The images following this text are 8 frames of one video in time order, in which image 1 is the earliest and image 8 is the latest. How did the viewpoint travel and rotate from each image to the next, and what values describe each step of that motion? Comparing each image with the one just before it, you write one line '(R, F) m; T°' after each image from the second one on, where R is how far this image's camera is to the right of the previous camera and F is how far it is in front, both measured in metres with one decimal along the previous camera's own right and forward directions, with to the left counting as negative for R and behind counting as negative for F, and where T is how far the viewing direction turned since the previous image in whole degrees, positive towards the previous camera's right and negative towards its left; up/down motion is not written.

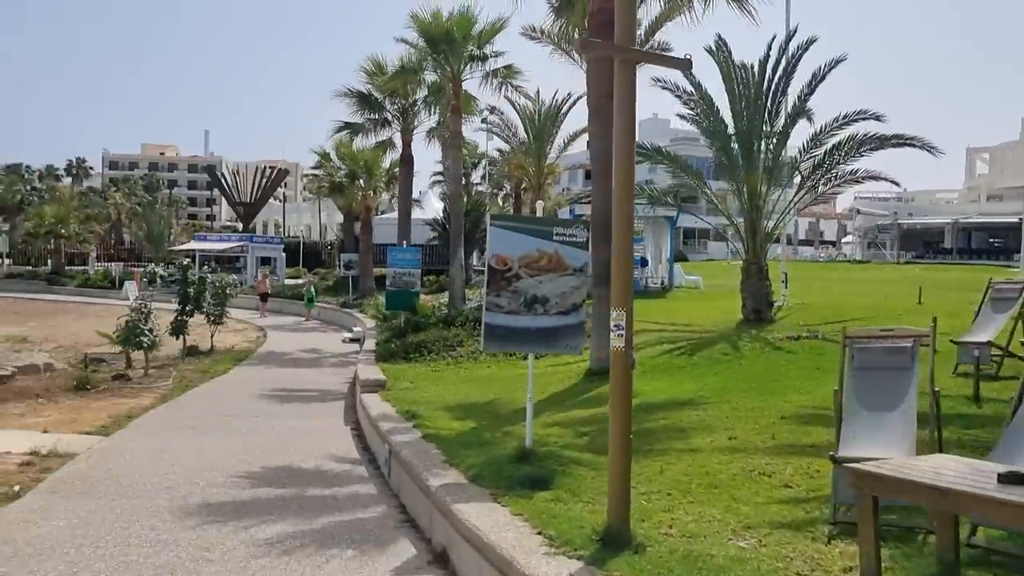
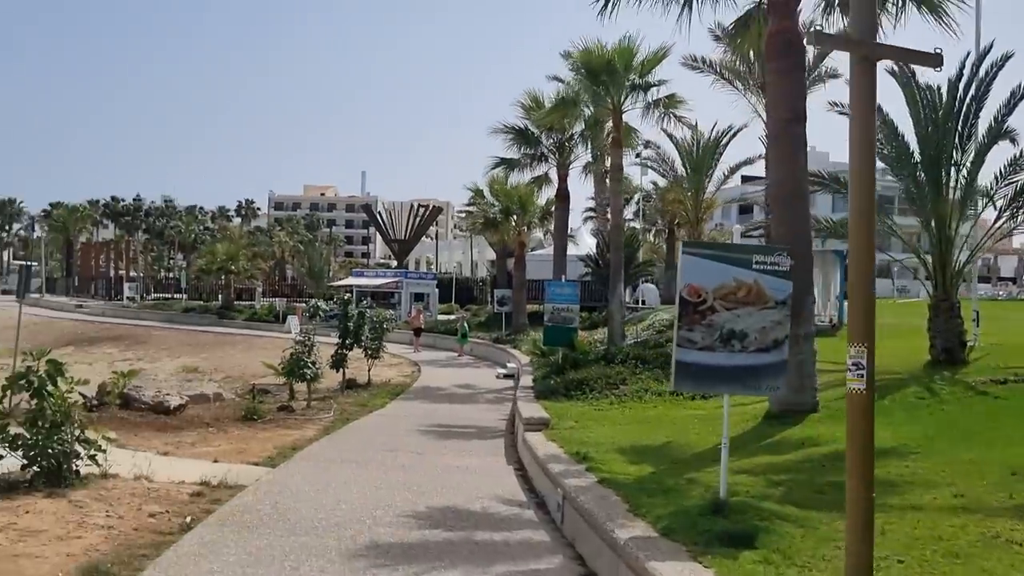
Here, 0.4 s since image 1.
(-0.3, +0.5) m; -9°
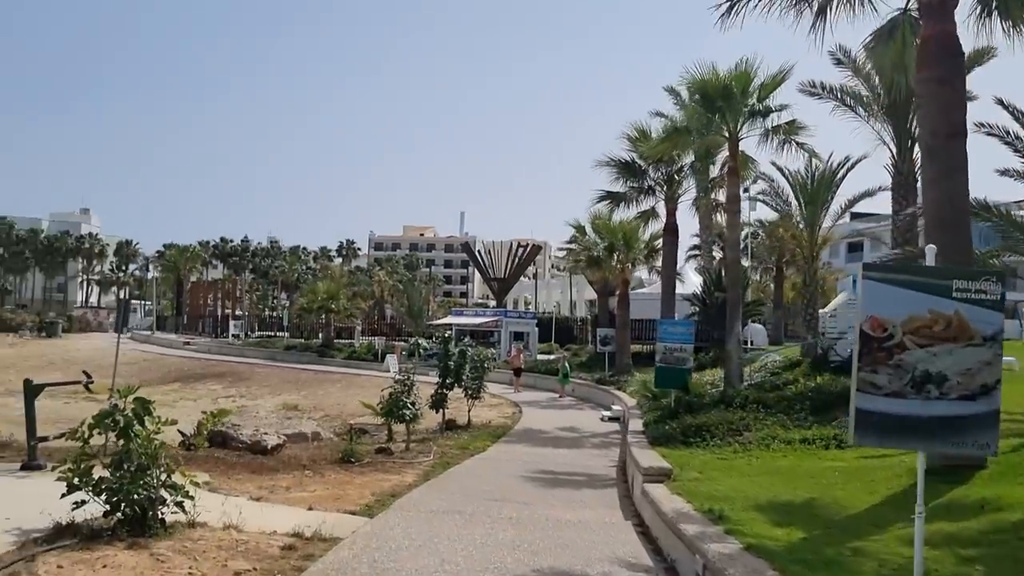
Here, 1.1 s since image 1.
(-0.2, +0.9) m; -6°
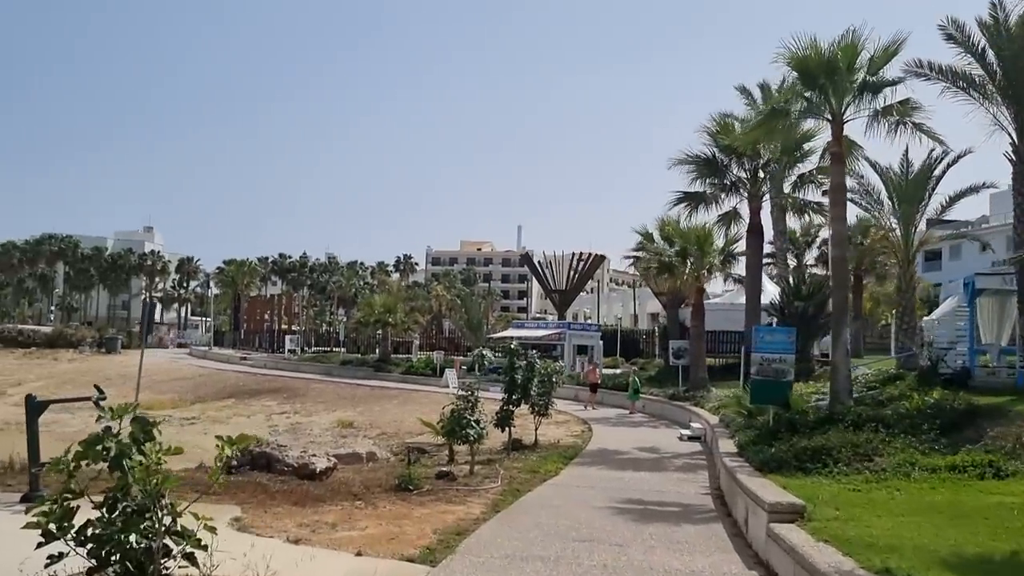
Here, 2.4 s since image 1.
(-0.3, +1.9) m; -3°
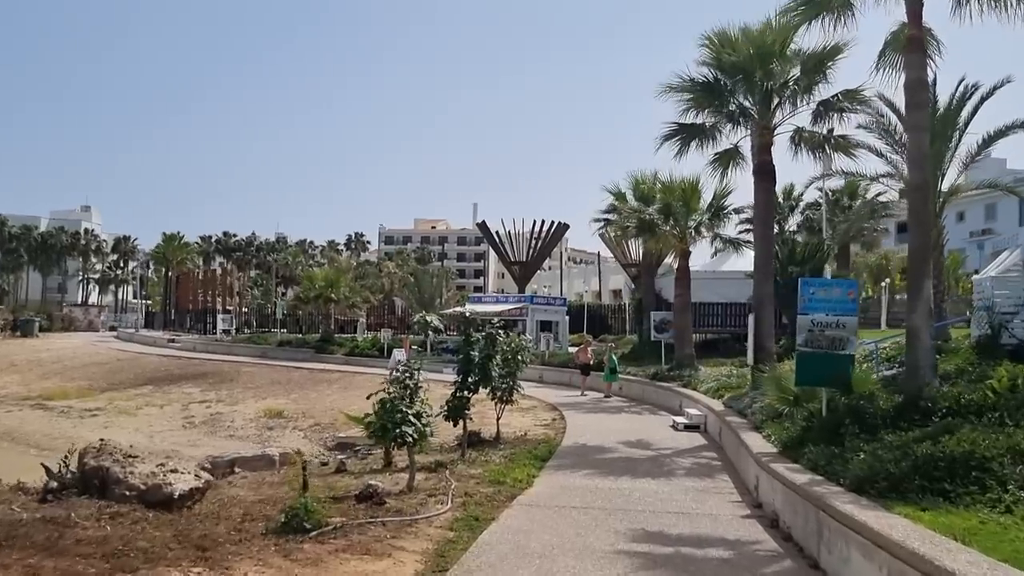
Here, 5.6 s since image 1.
(0.0, +4.6) m; +3°
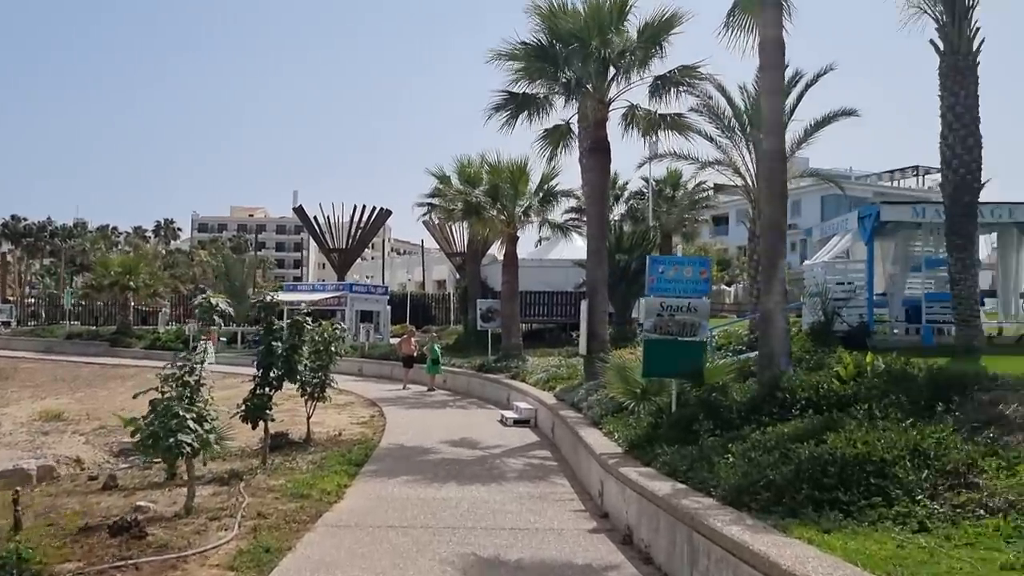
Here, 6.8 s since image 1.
(+0.2, +1.7) m; +11°
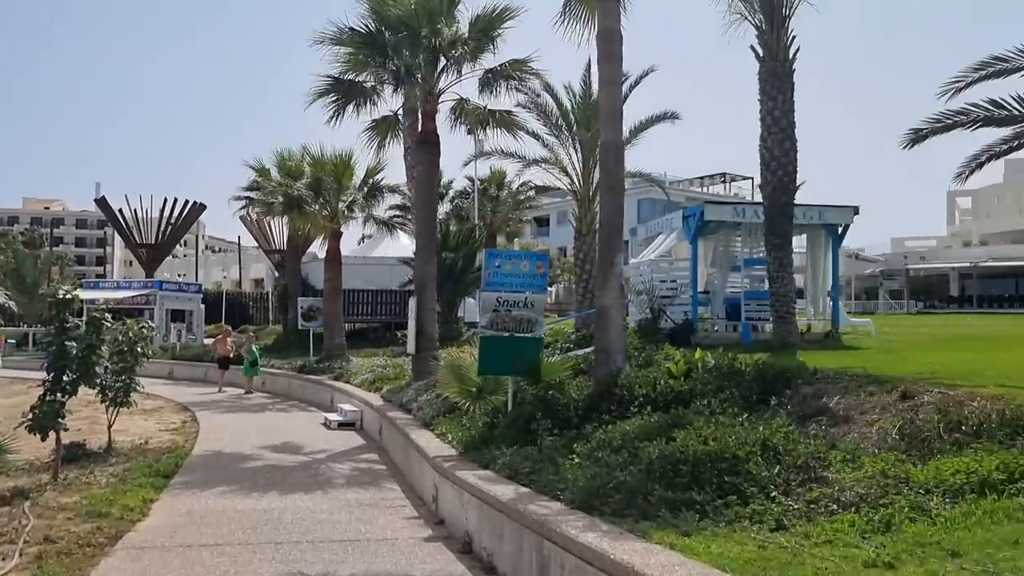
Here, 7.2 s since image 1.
(-0.1, +0.5) m; +11°
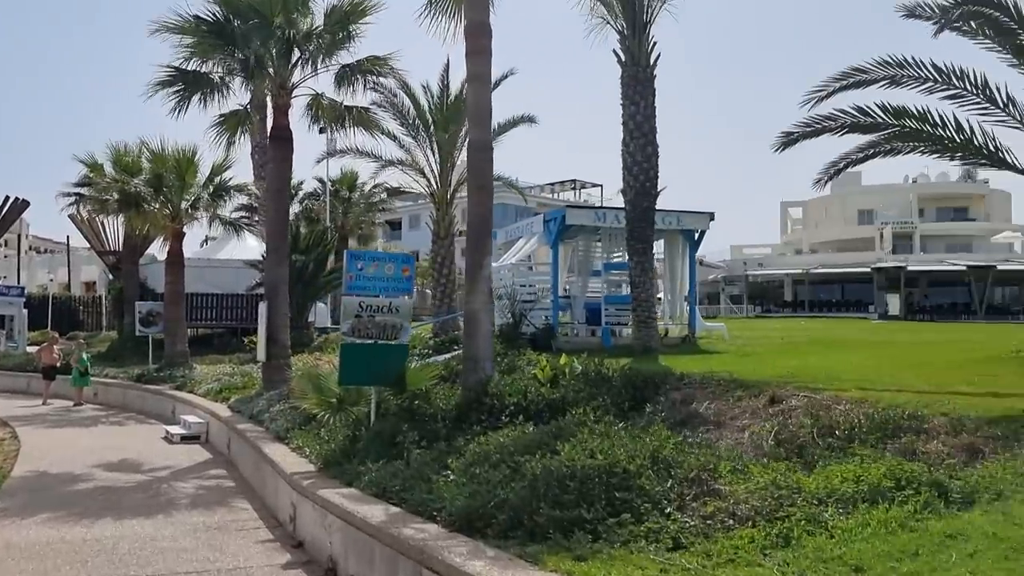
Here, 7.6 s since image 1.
(-0.1, +0.5) m; +9°
